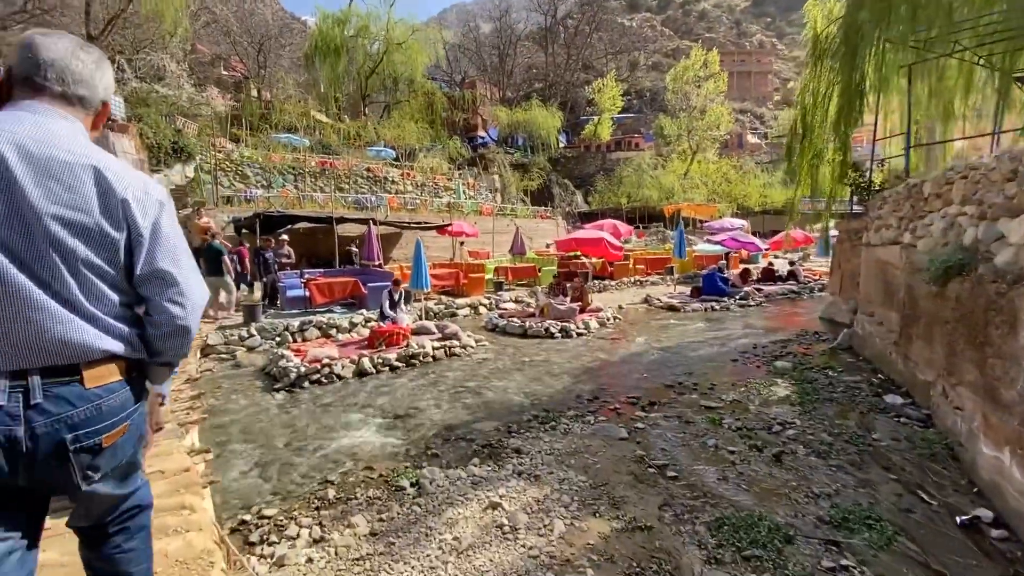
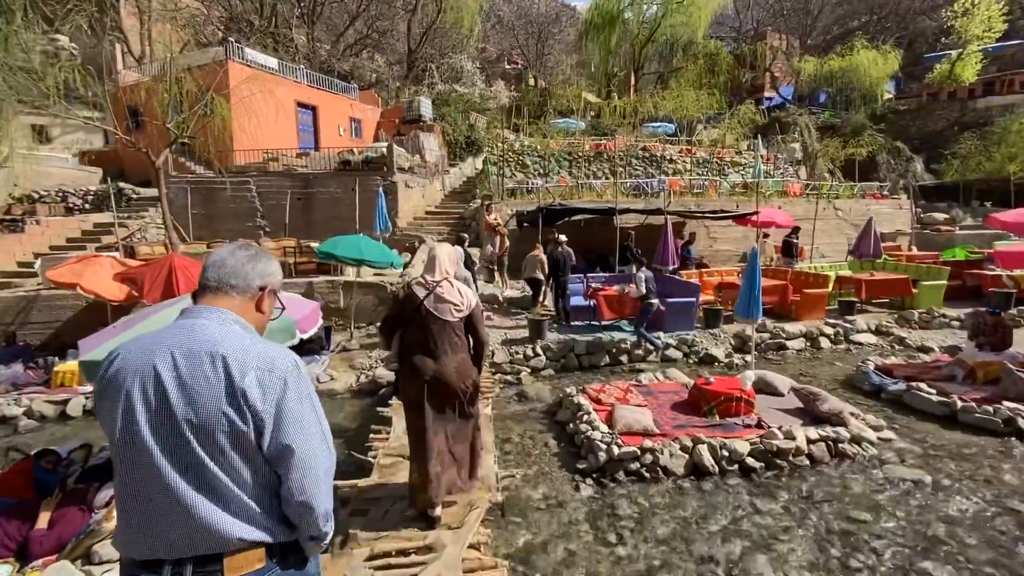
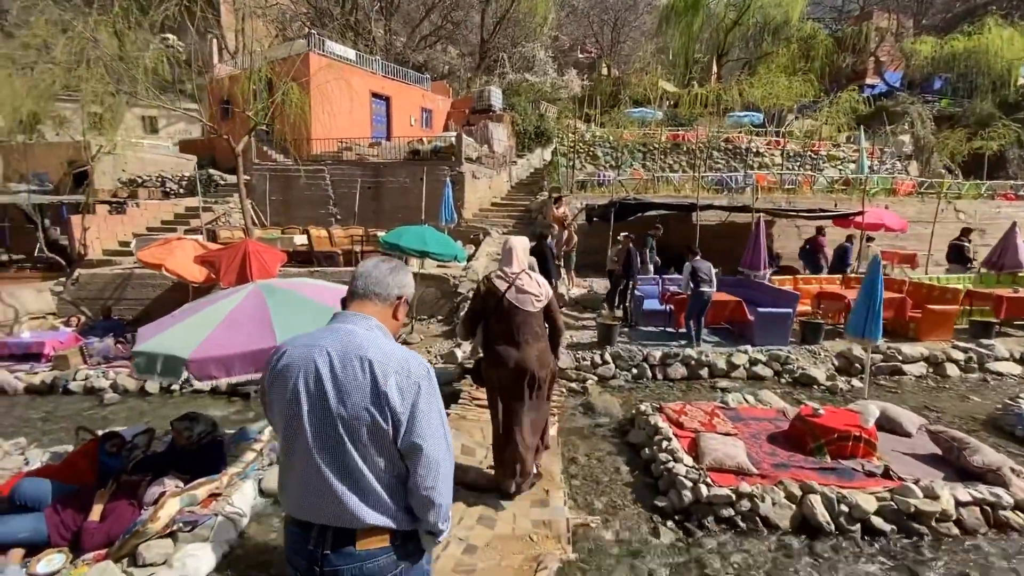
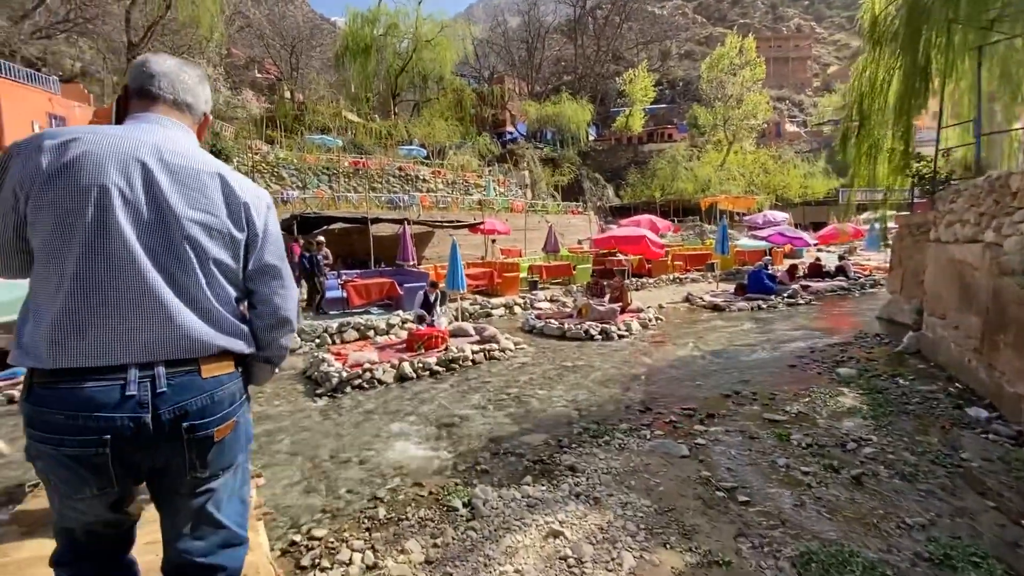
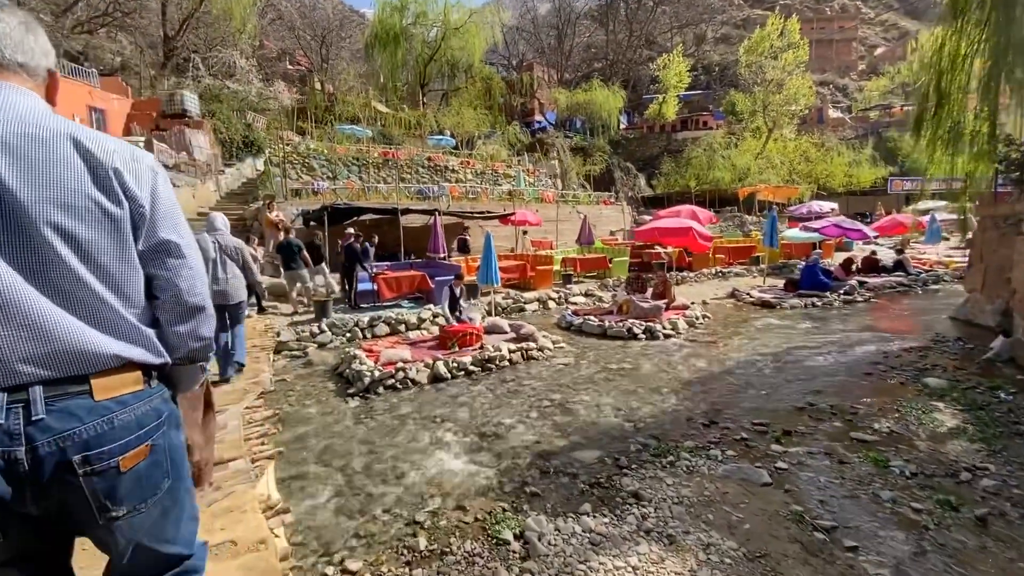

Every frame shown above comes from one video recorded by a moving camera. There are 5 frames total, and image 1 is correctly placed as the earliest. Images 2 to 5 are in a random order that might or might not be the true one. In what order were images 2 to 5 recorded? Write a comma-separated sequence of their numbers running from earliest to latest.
4, 5, 2, 3
